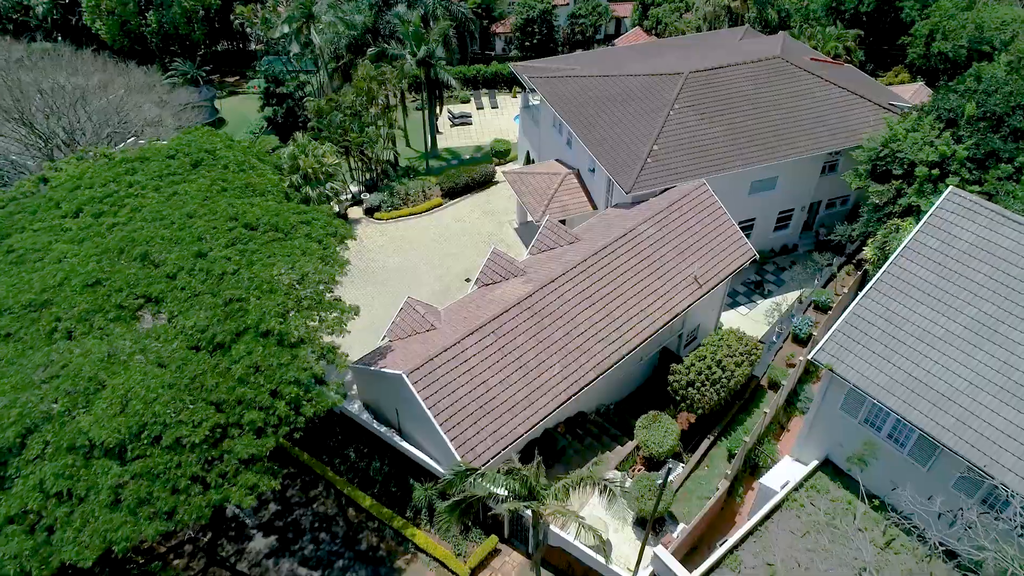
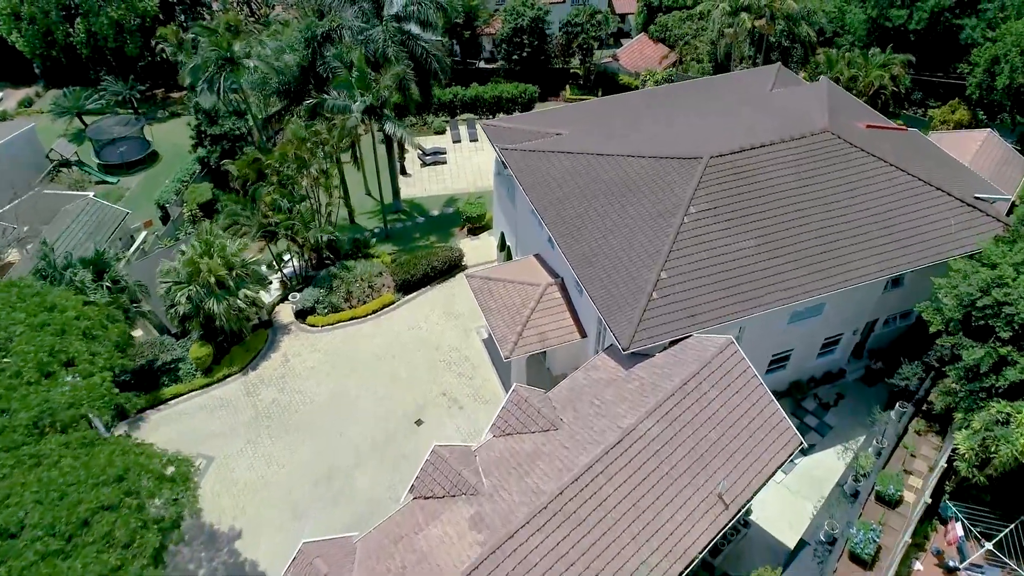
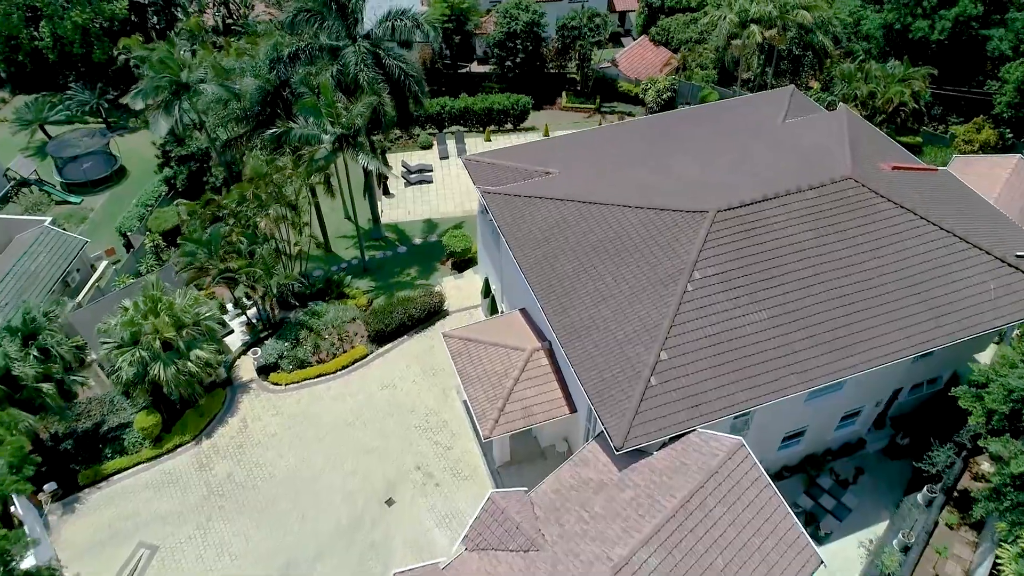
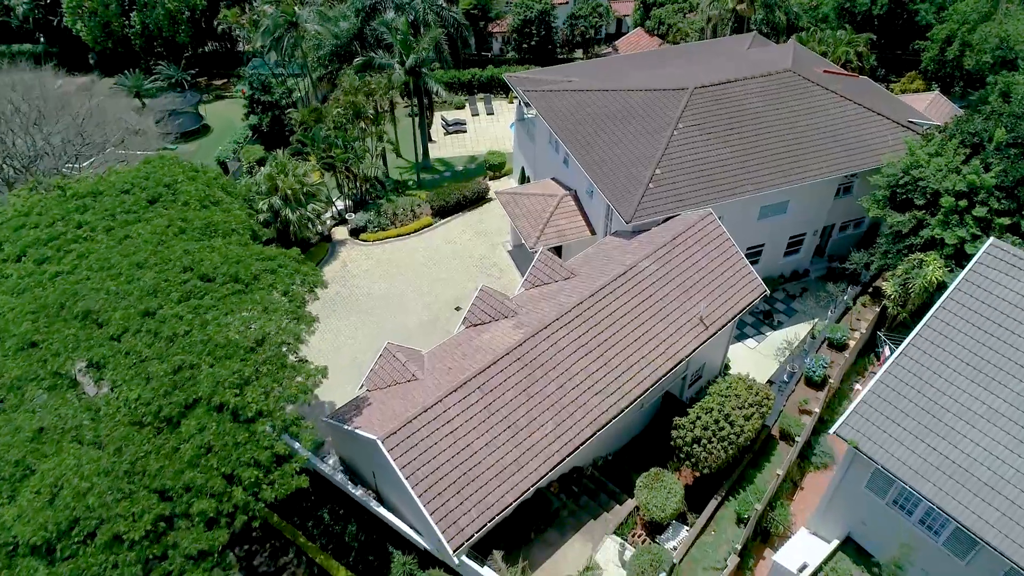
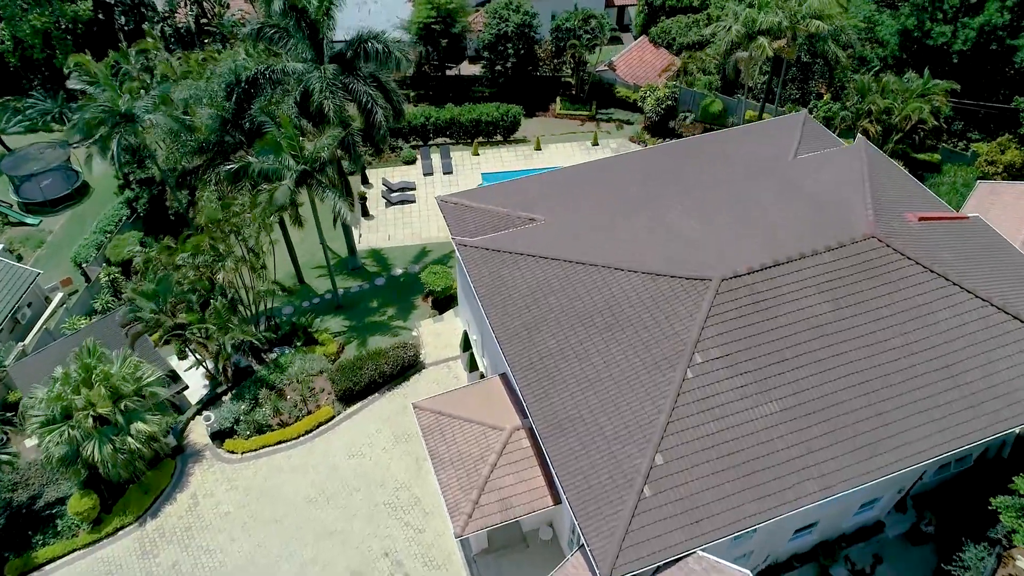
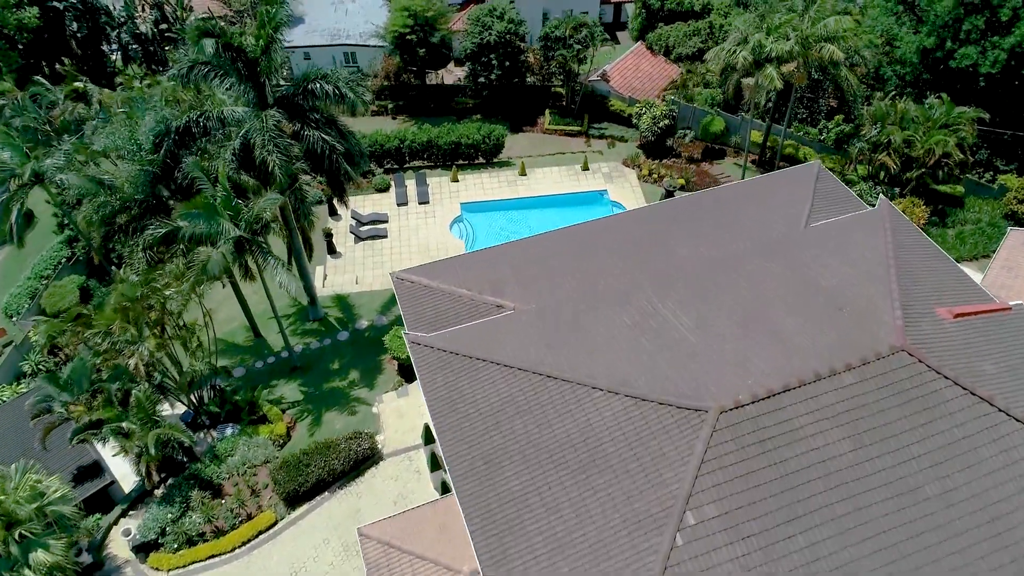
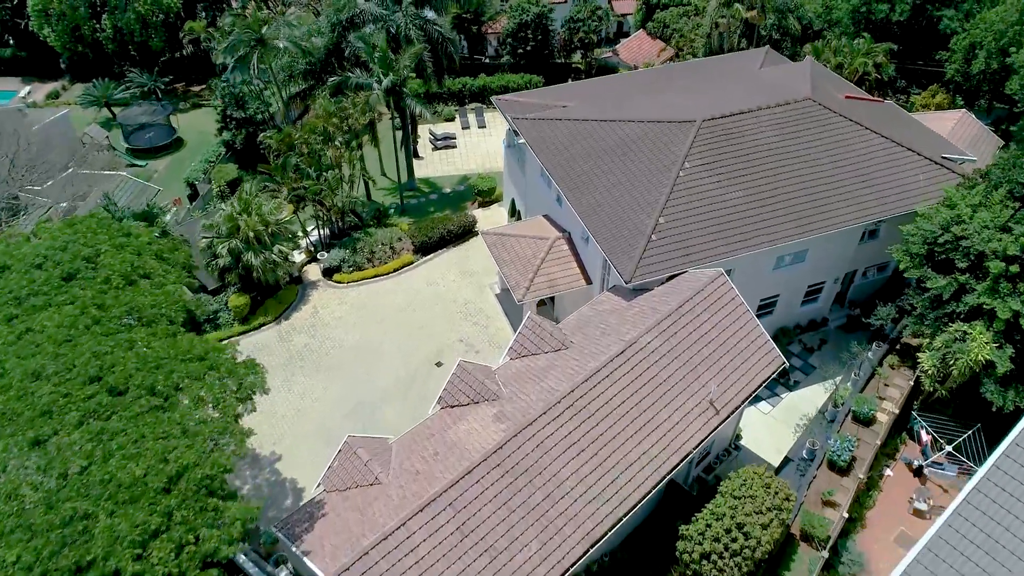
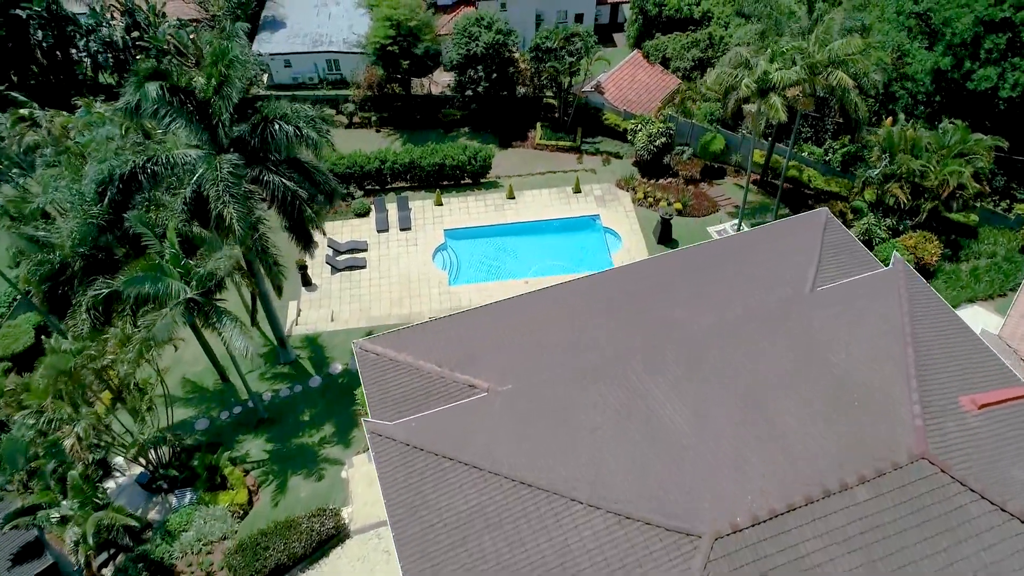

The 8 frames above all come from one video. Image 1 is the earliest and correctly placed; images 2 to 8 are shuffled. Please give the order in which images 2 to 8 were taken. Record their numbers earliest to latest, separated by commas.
4, 7, 2, 3, 5, 6, 8
